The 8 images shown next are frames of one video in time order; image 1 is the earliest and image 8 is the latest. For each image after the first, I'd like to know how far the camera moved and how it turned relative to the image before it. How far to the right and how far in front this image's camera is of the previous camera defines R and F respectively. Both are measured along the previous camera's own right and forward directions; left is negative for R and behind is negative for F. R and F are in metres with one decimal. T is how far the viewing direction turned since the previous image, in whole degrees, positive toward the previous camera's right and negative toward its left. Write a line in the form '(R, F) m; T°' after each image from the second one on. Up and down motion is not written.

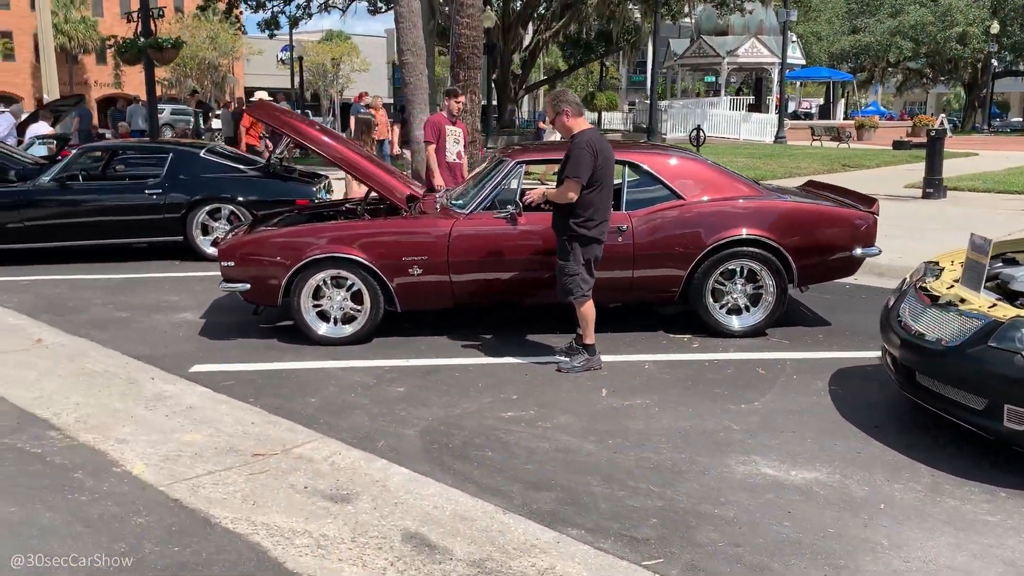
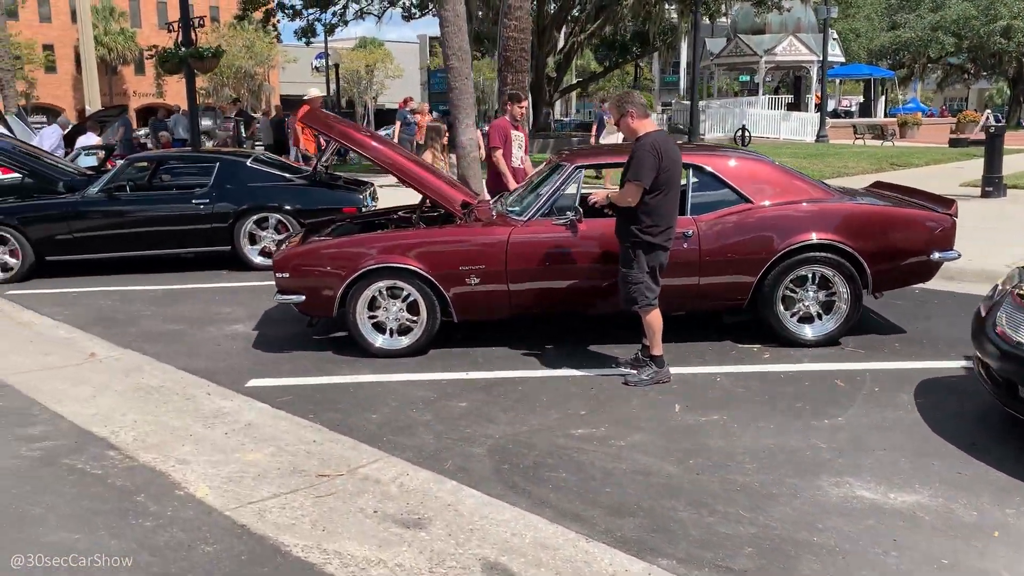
(-0.2, +0.2) m; -2°
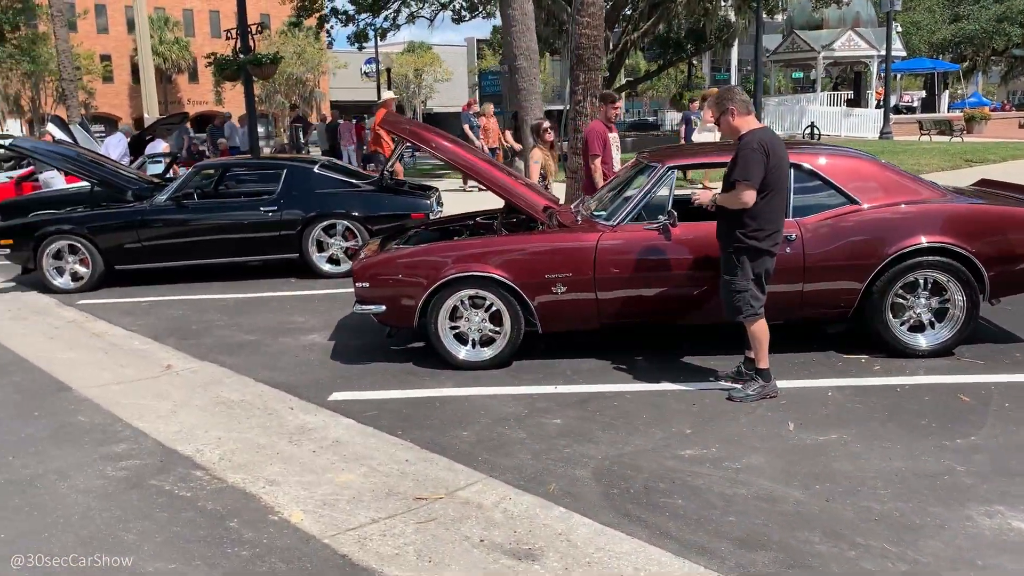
(-0.3, +0.2) m; -3°
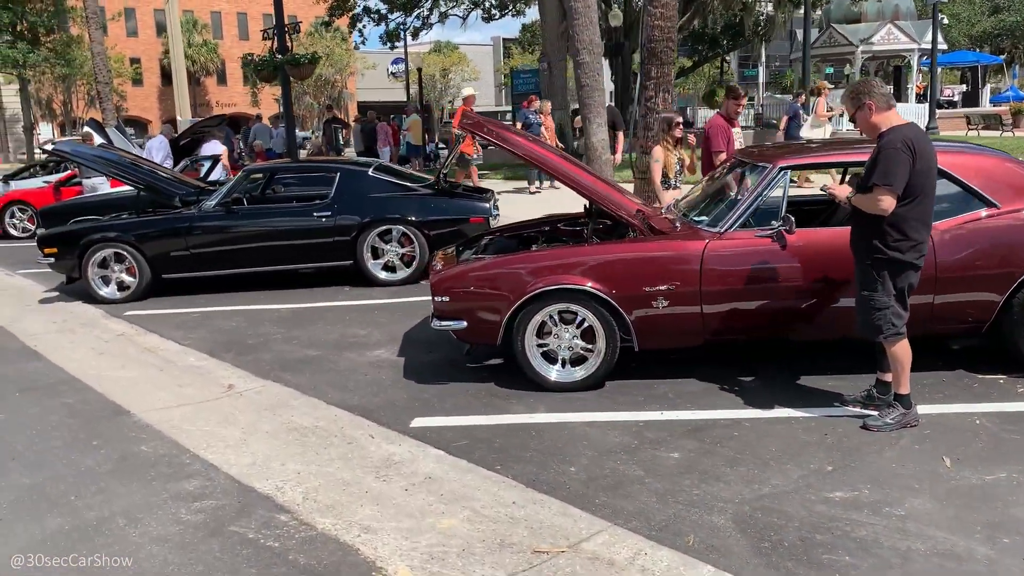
(-0.4, +0.5) m; -2°
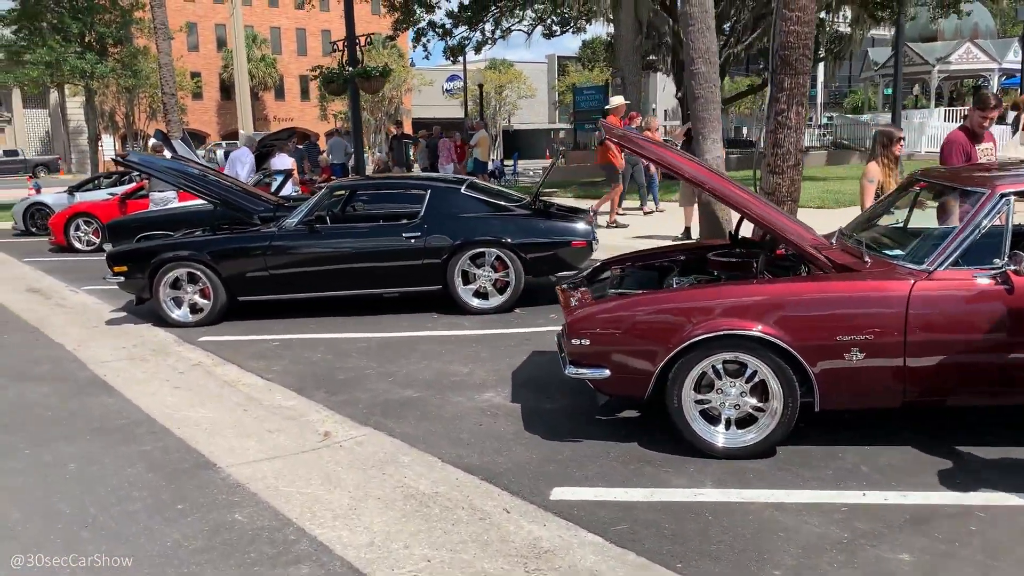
(-0.5, +0.8) m; -3°
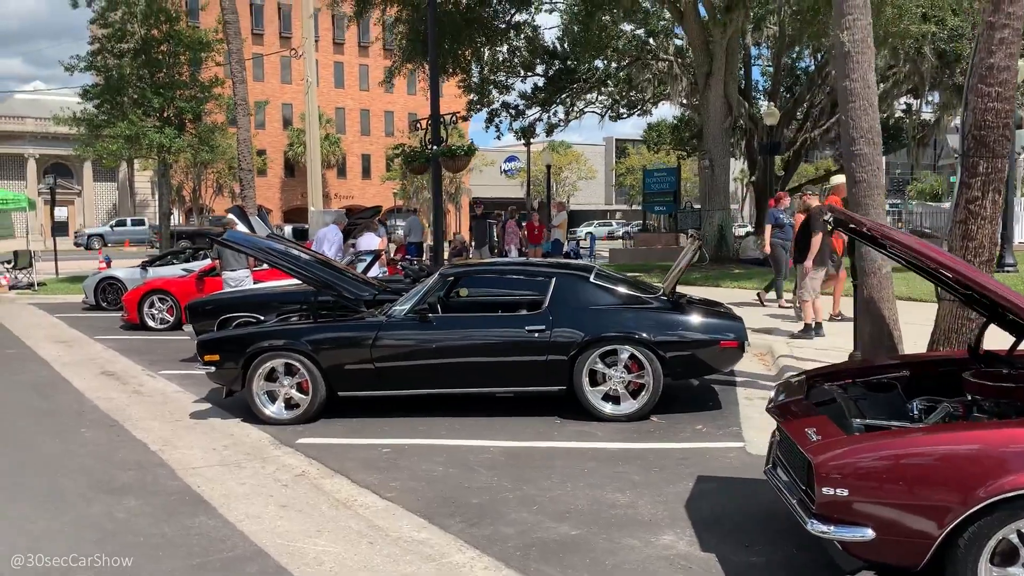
(-0.7, +0.9) m; -3°
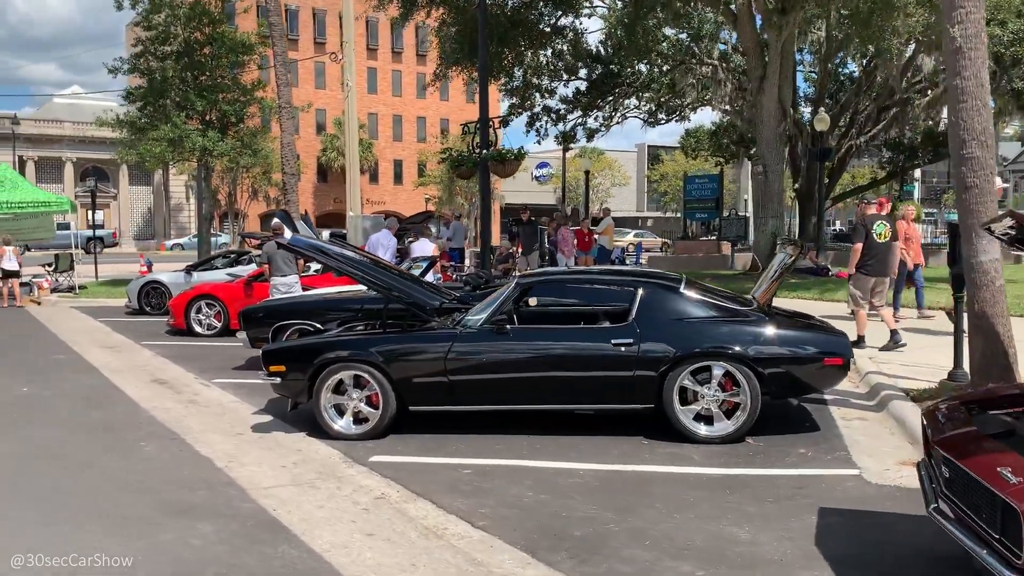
(-0.4, +0.4) m; -2°
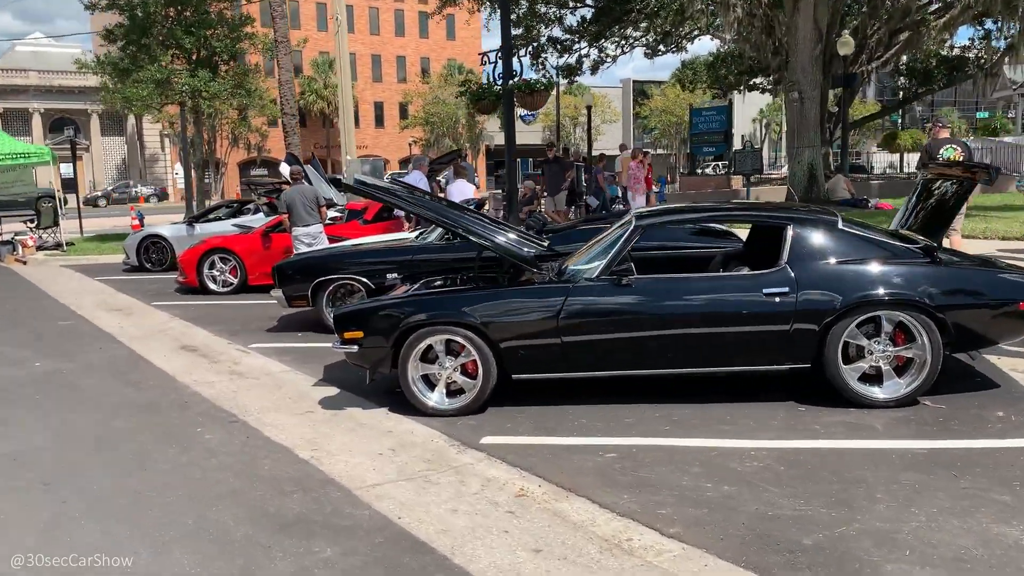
(-0.9, +1.1) m; +1°
